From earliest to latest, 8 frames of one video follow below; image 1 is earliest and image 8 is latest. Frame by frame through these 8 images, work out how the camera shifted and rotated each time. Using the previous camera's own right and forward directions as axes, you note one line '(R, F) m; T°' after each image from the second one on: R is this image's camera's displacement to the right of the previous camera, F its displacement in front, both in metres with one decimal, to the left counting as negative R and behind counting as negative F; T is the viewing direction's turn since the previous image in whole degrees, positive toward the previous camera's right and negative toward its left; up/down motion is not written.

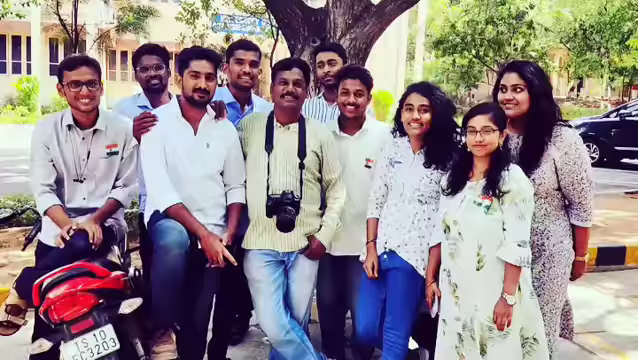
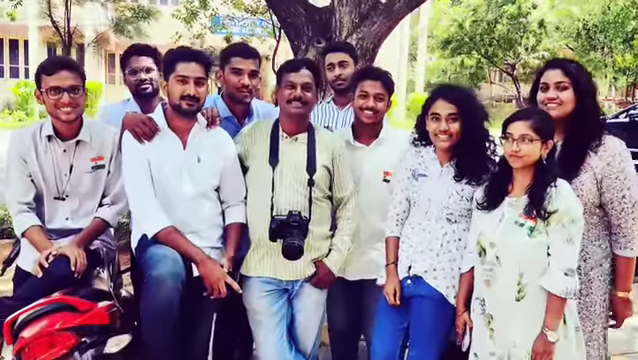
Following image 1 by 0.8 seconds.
(-0.1, +0.5) m; 0°
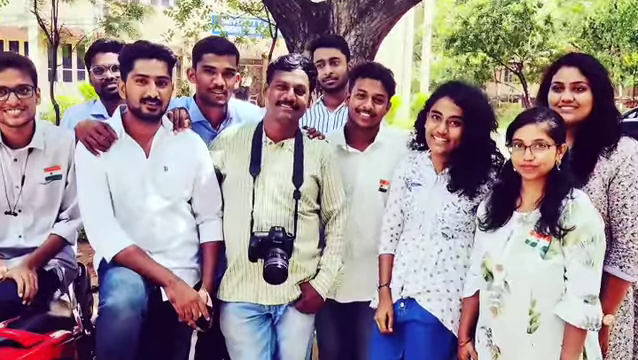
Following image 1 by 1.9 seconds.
(+0.1, +0.4) m; 0°
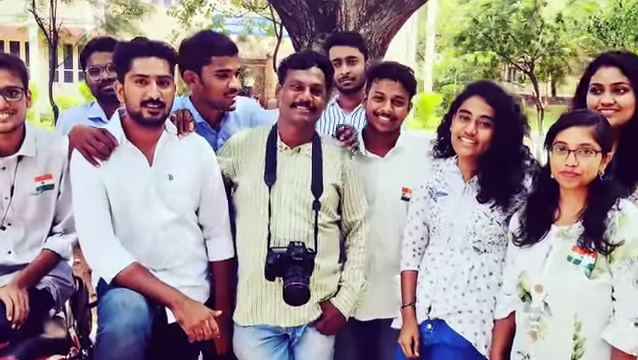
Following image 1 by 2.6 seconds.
(-0.1, +0.3) m; 0°
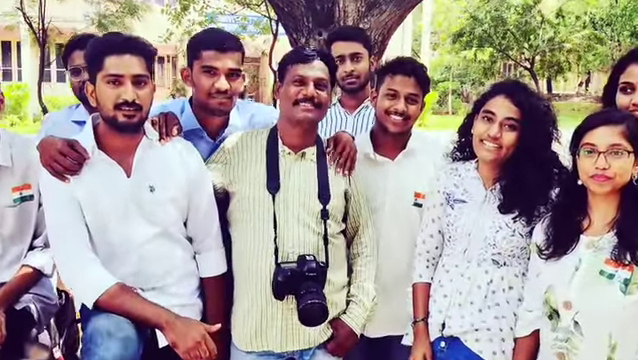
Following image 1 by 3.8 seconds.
(0.0, +0.2) m; 0°
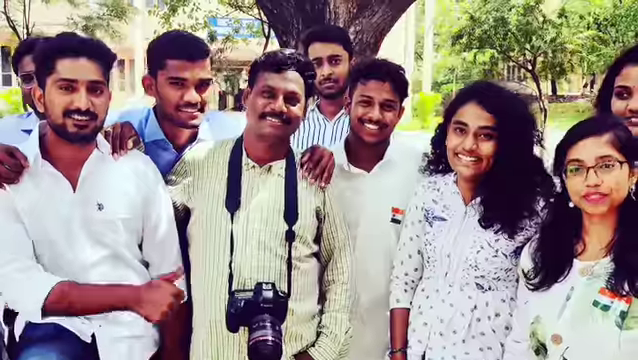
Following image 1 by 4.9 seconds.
(+0.1, +0.3) m; 0°
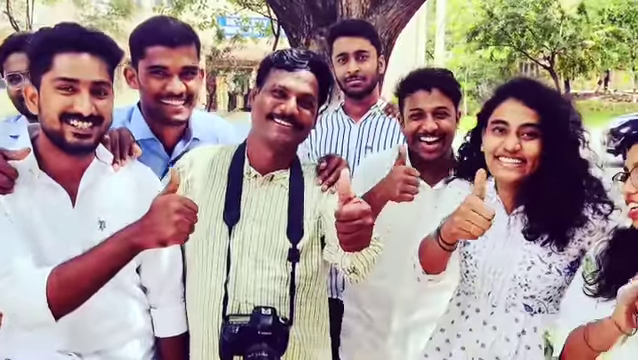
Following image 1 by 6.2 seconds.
(0.0, +0.3) m; -1°
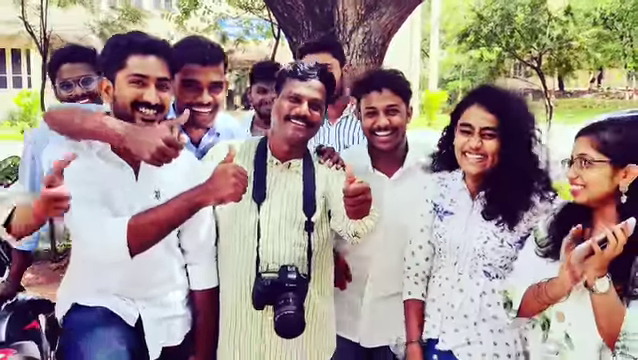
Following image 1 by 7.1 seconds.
(0.0, -0.5) m; 0°
